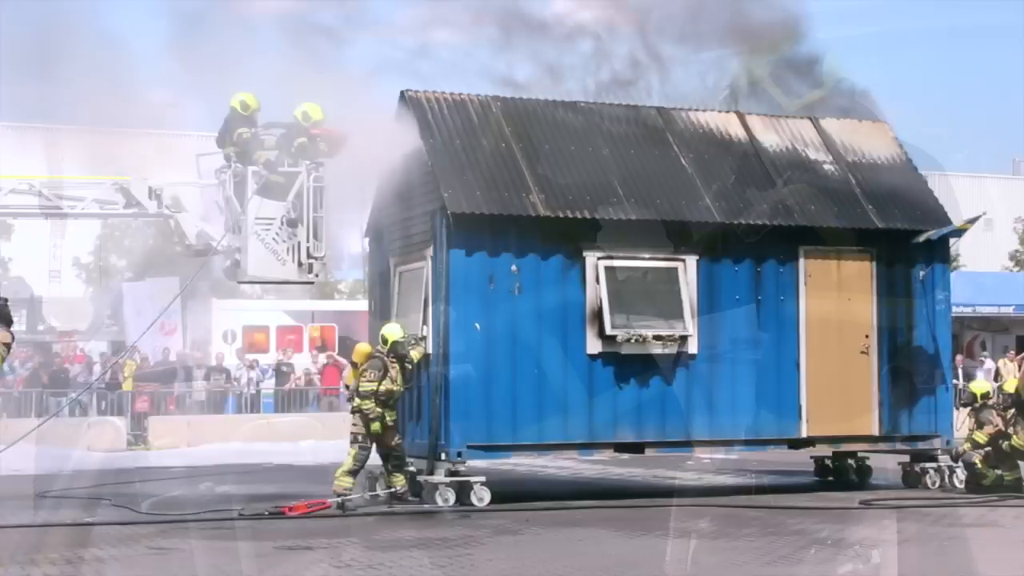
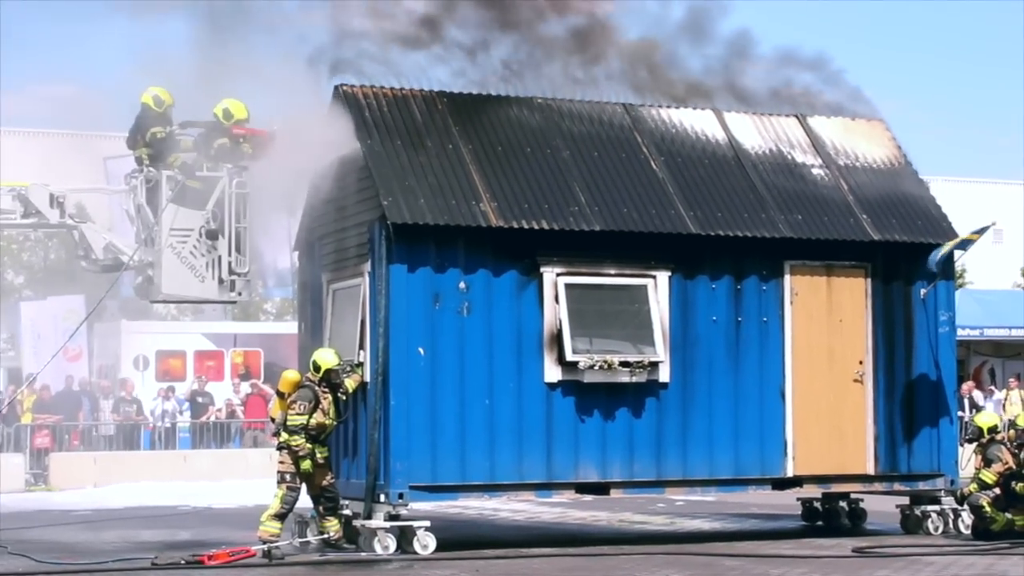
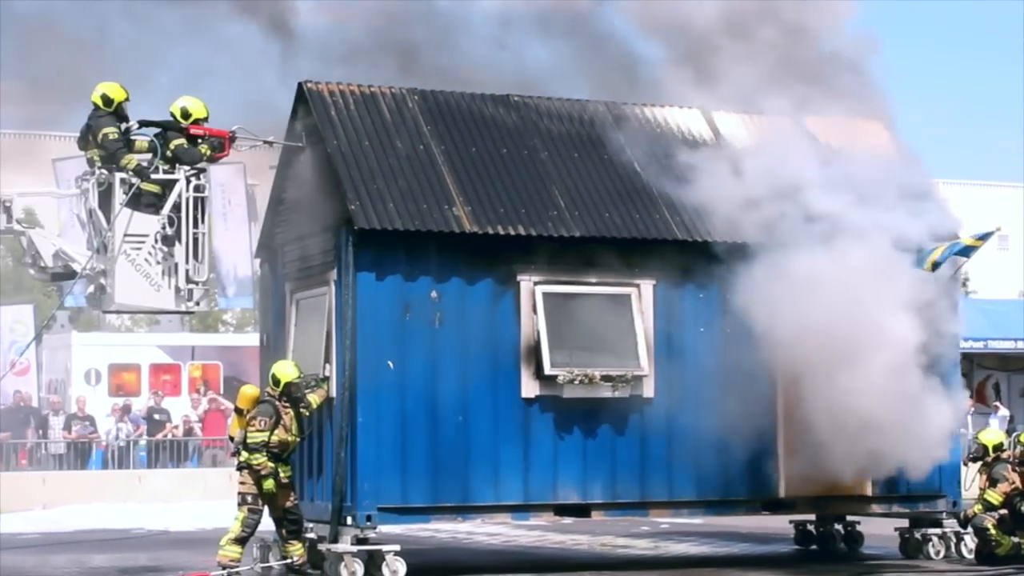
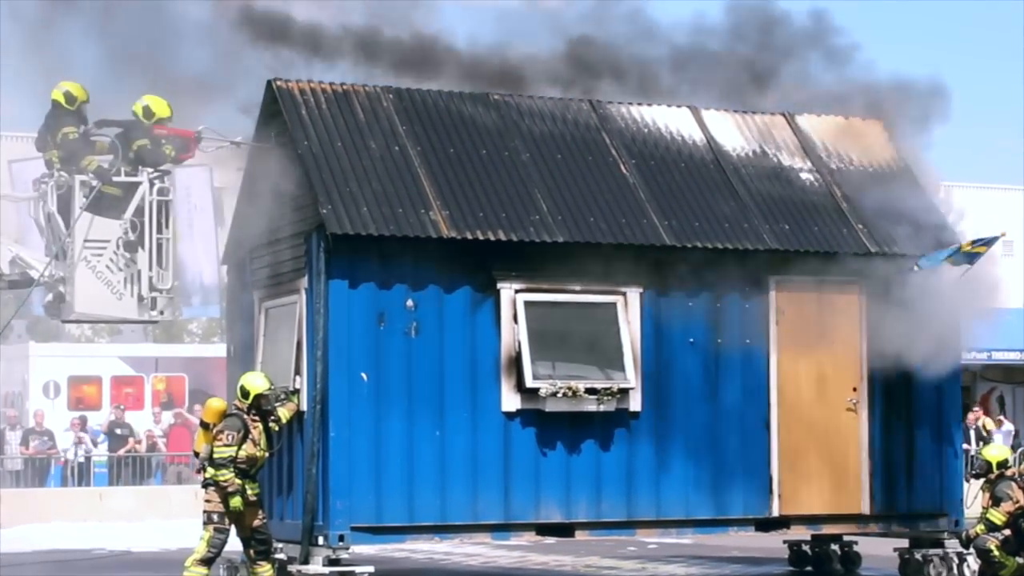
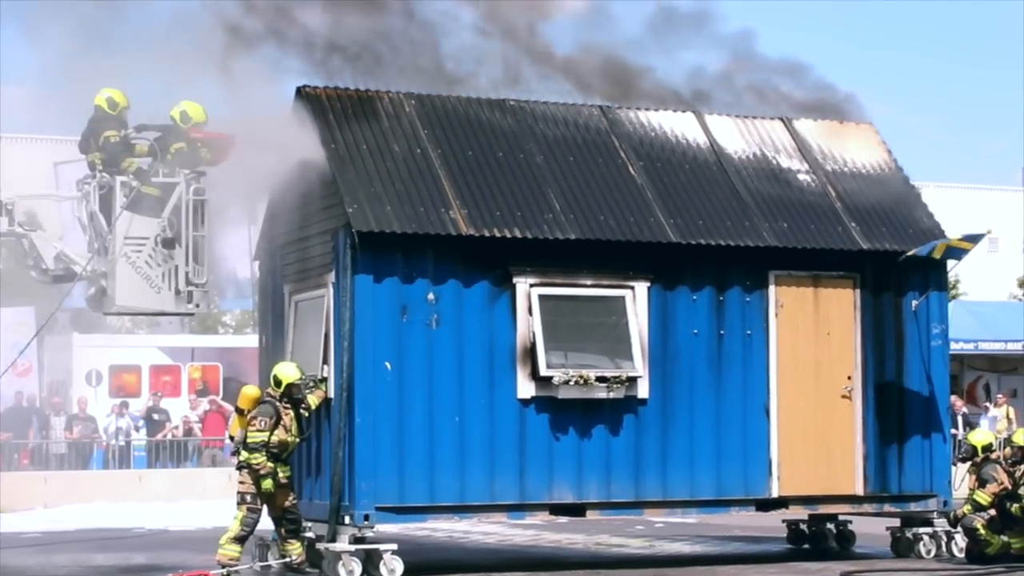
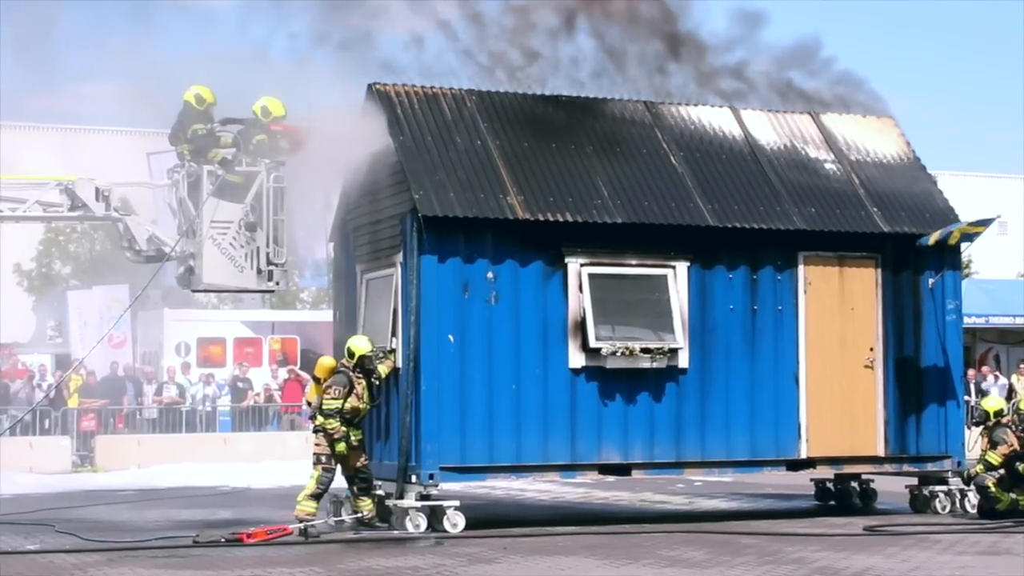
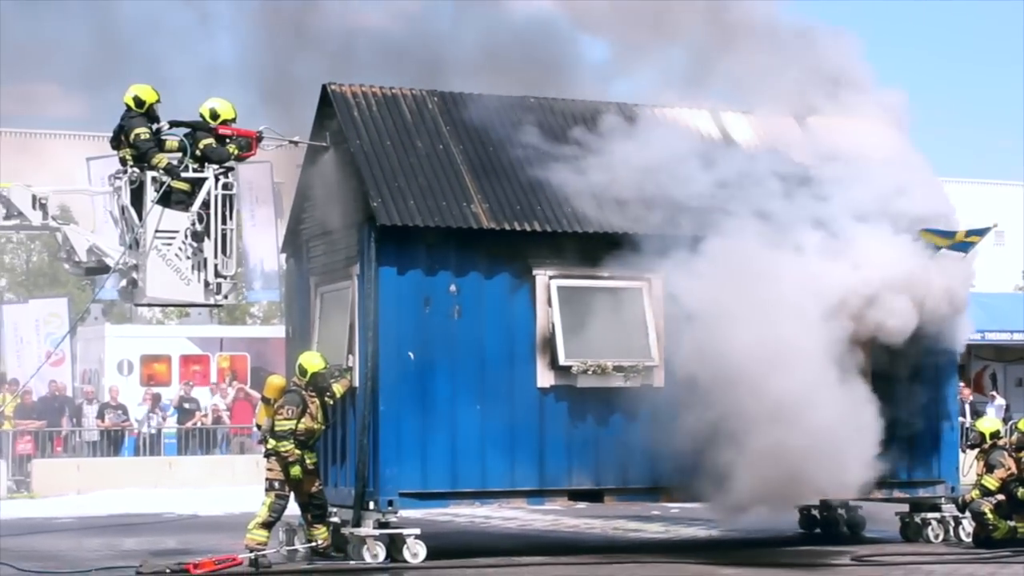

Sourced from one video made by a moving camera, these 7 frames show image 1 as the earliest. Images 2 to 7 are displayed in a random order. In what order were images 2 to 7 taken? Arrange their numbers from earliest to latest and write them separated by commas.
6, 2, 5, 4, 3, 7
